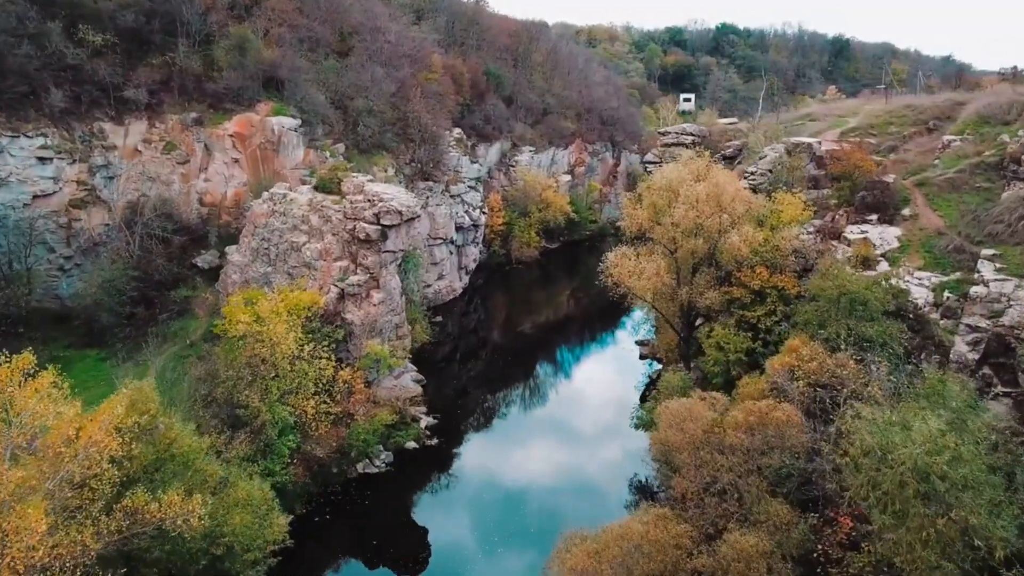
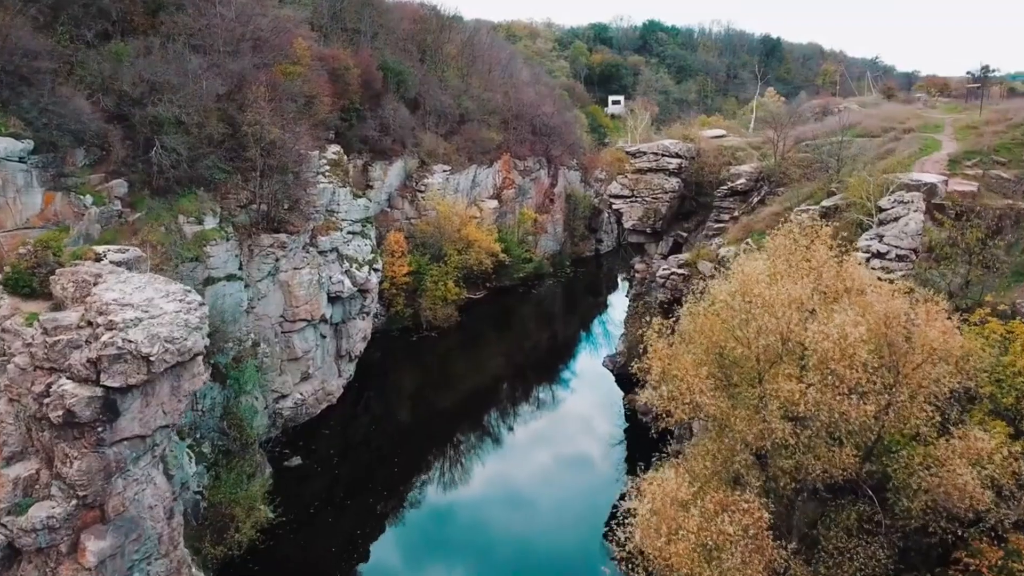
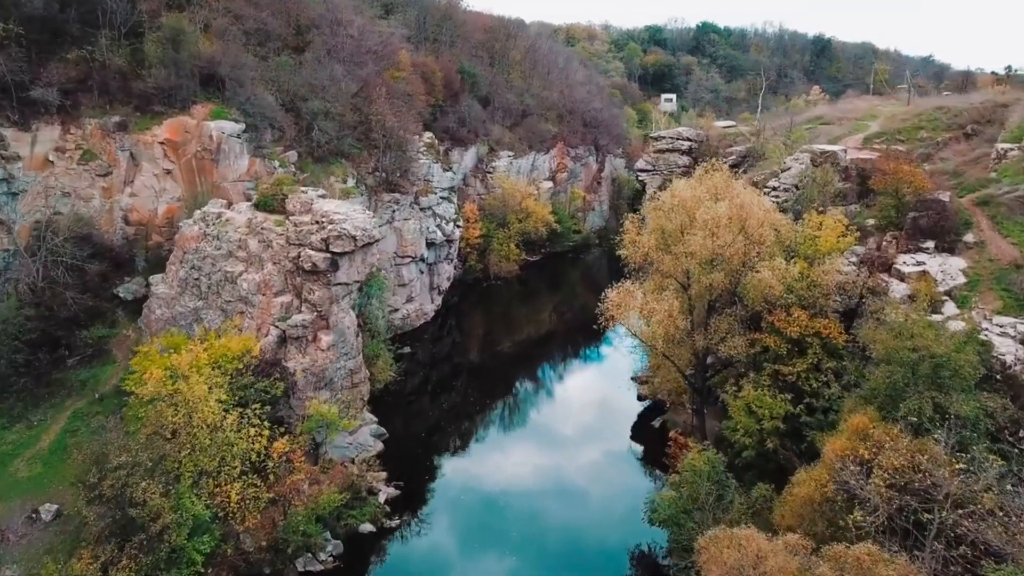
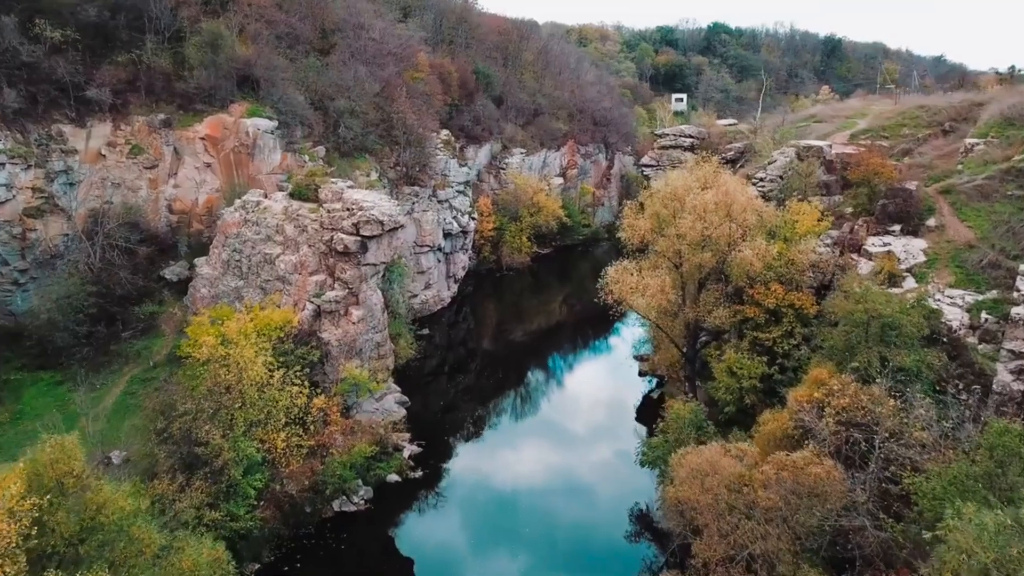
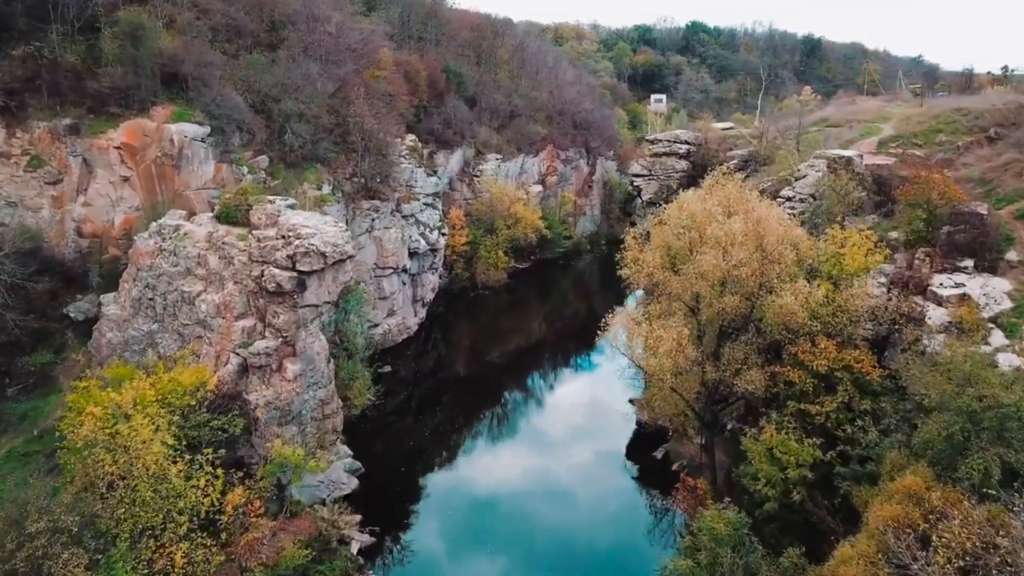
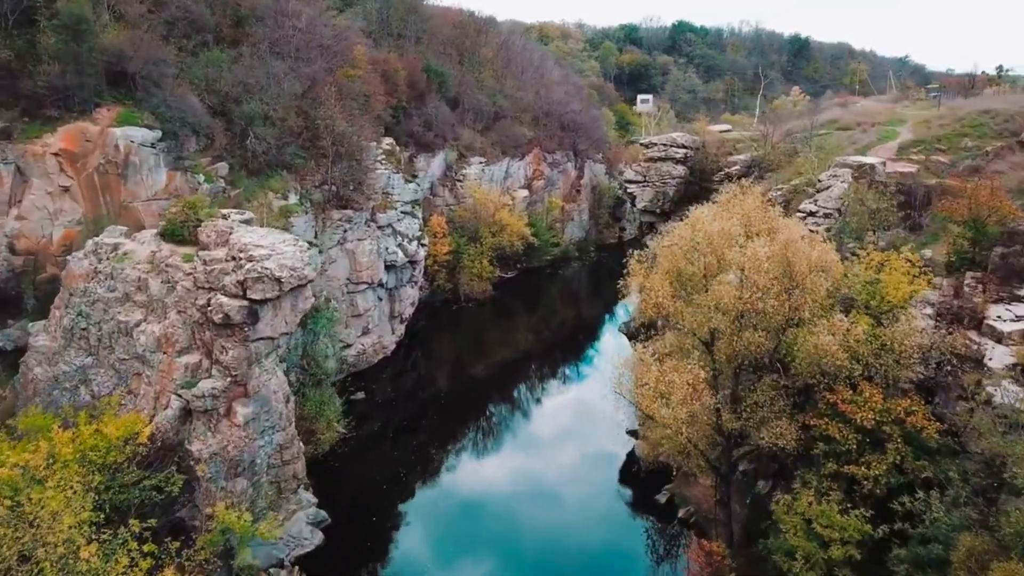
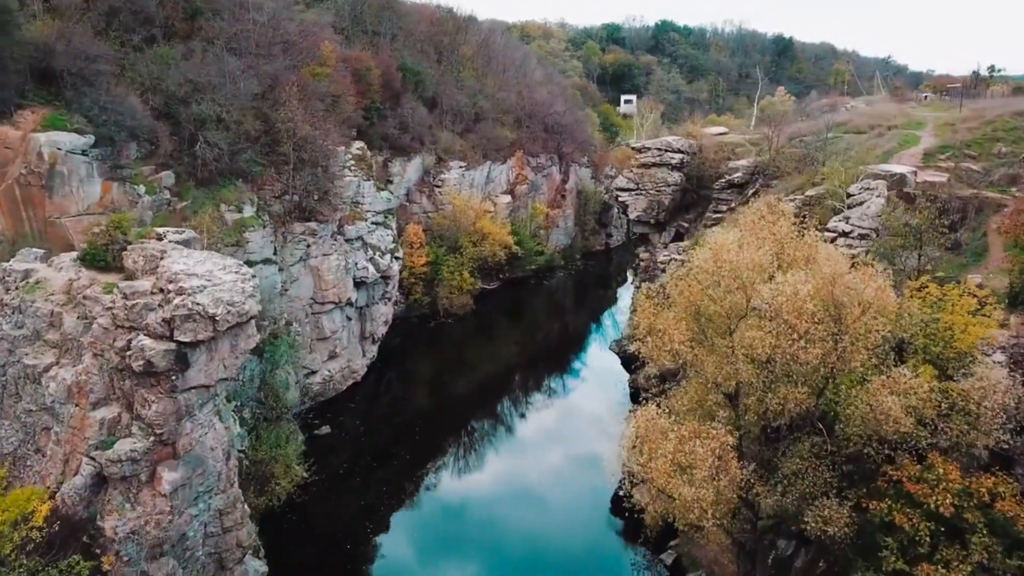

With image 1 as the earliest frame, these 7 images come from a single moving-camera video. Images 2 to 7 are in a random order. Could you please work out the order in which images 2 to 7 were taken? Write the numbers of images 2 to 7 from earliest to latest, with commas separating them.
4, 3, 5, 6, 7, 2
